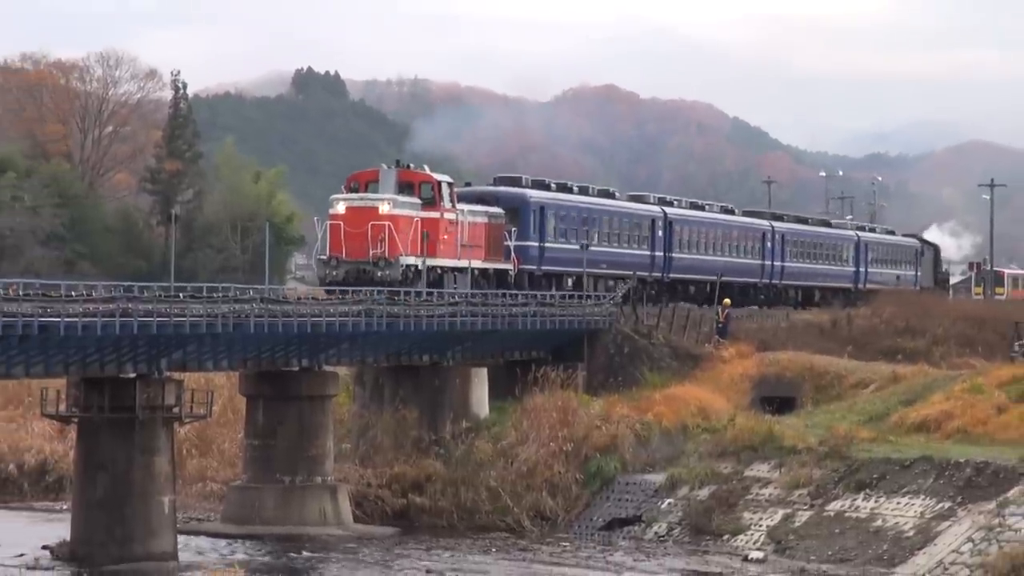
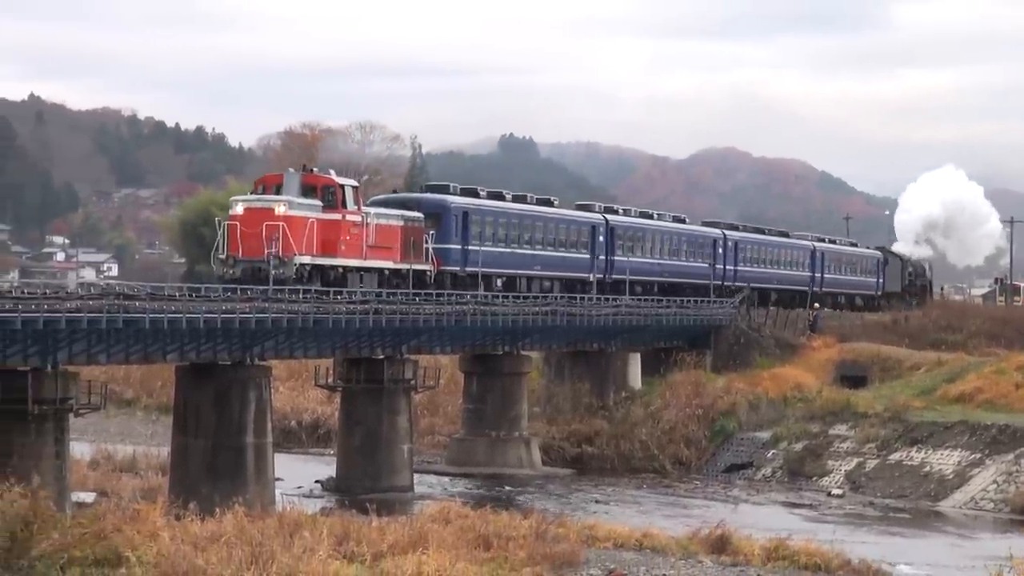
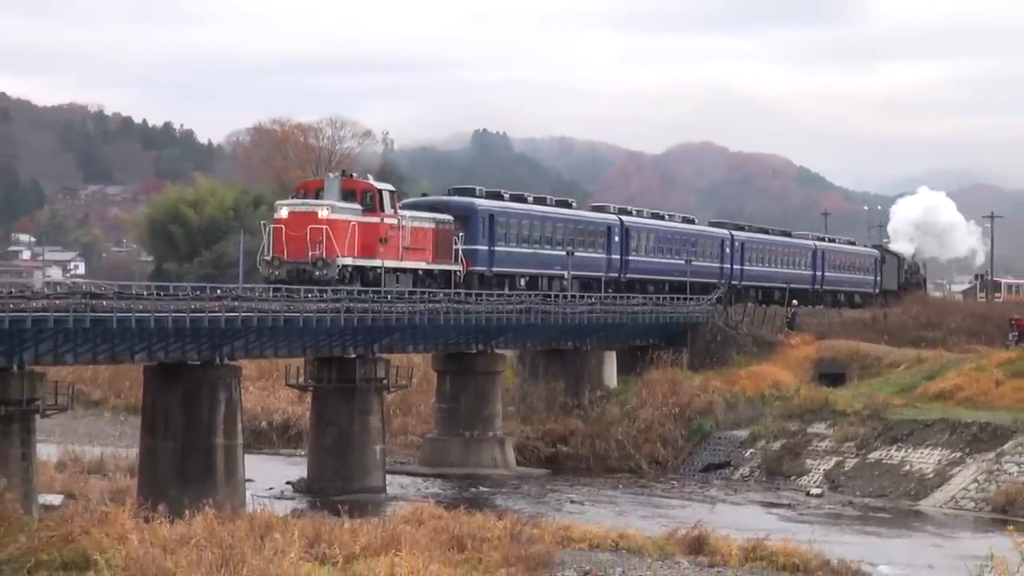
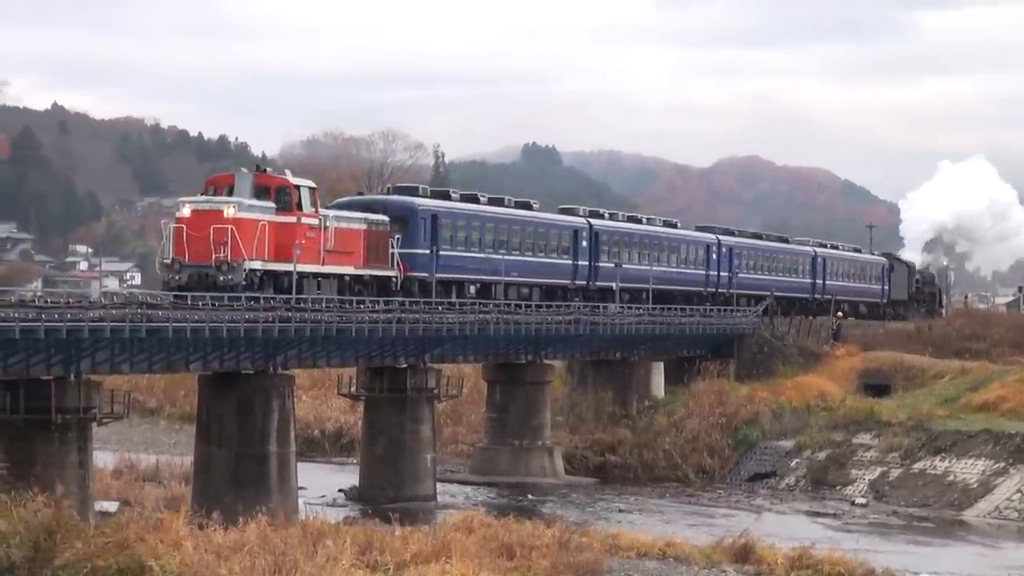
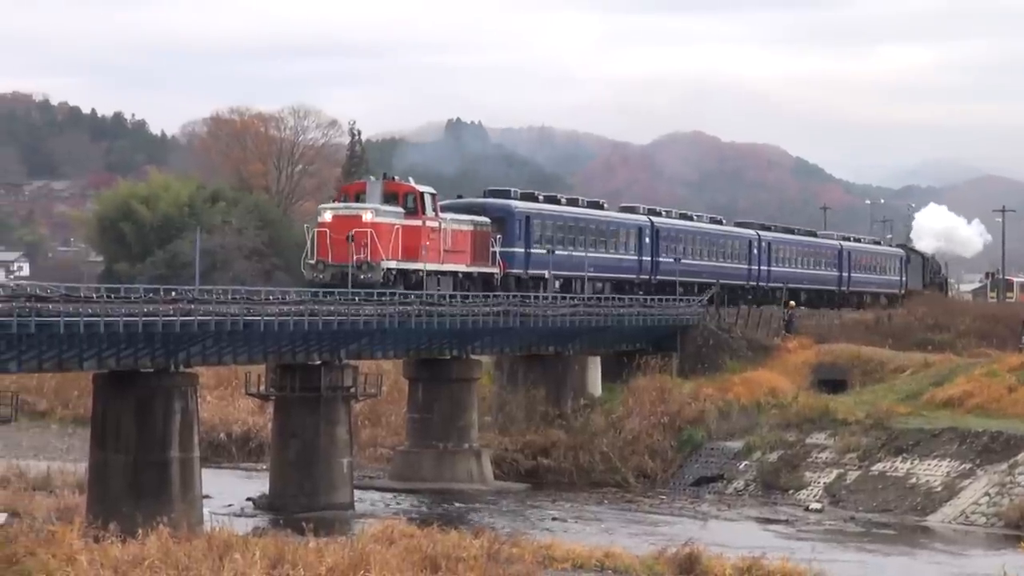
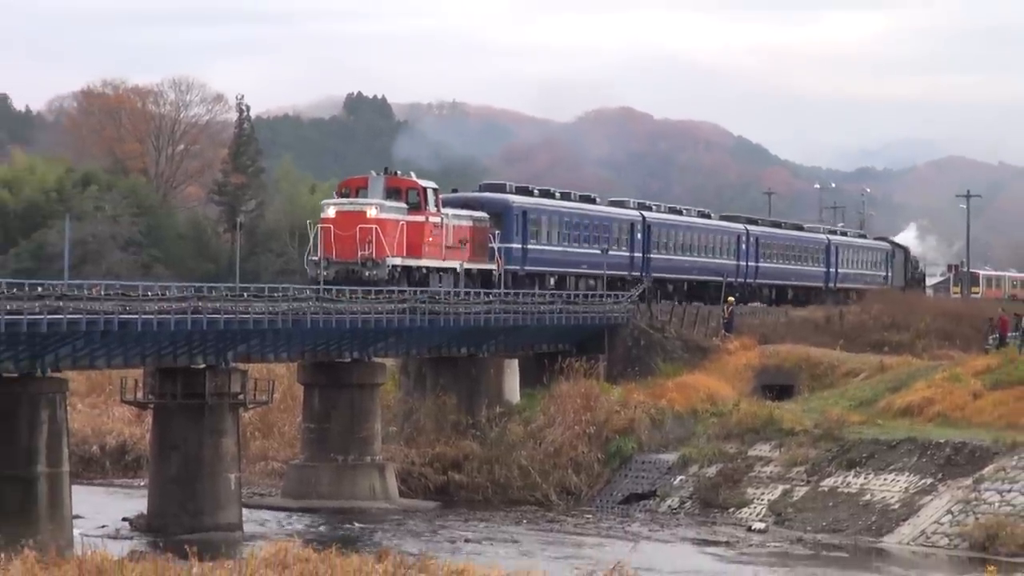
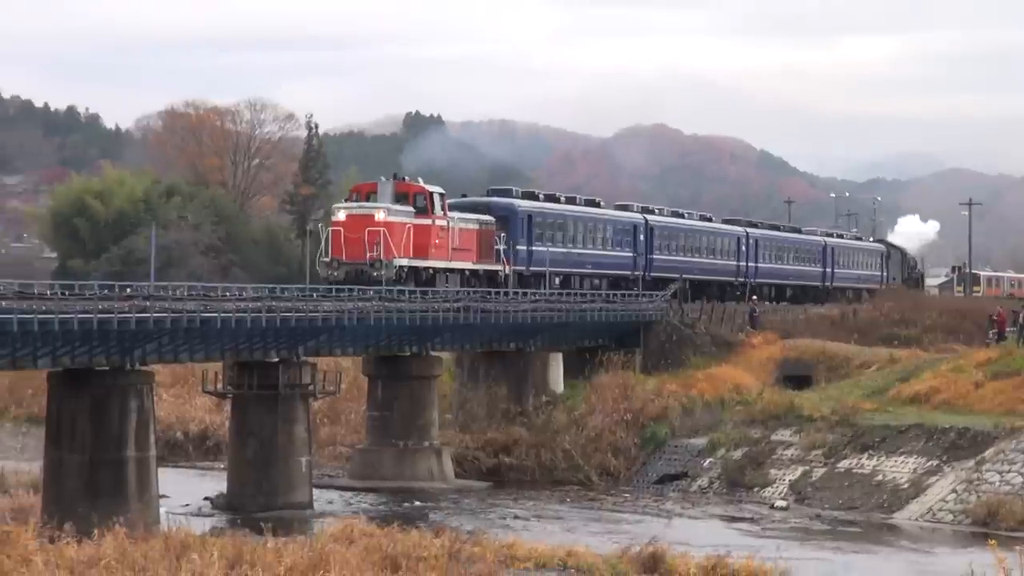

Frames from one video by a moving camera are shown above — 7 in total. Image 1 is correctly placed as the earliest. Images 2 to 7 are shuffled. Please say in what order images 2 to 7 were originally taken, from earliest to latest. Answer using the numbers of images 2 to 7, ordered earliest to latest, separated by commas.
6, 7, 5, 3, 2, 4
